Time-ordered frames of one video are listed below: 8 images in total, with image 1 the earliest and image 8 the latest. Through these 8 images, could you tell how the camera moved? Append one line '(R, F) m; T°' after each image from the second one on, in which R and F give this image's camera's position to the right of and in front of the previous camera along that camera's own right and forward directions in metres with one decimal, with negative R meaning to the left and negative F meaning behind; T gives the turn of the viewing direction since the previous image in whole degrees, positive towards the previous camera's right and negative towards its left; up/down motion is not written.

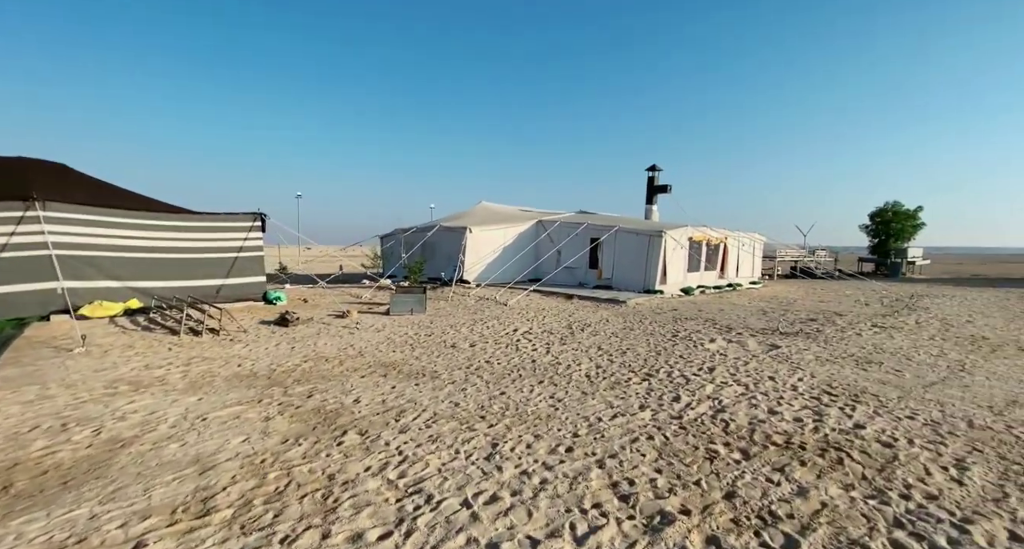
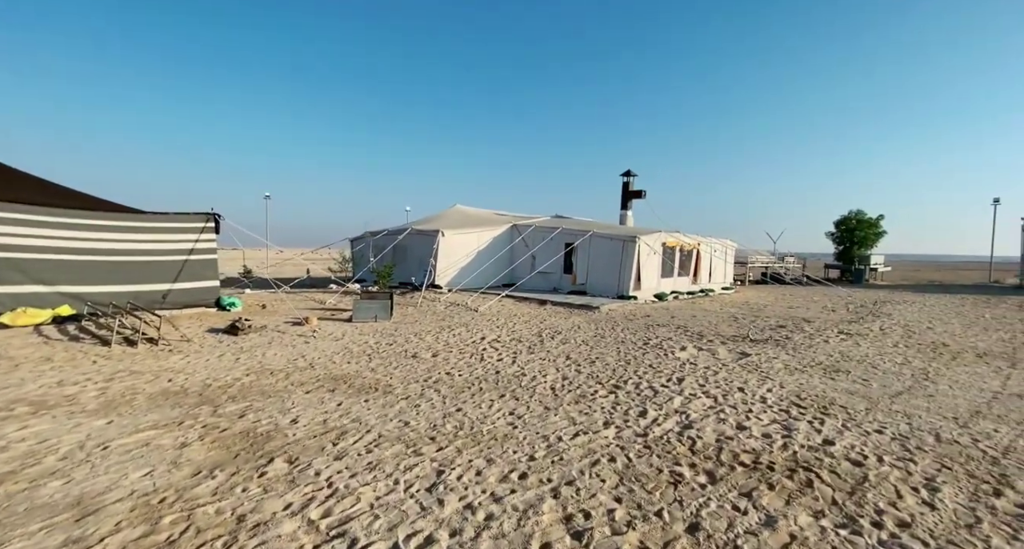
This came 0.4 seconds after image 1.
(+0.2, +0.3) m; +3°
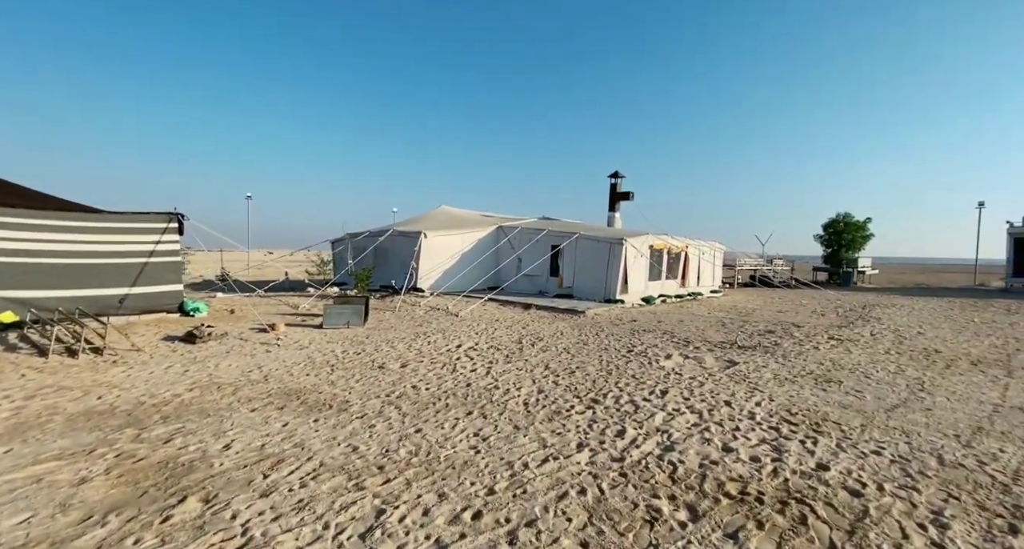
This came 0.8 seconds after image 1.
(+0.3, +0.4) m; +1°
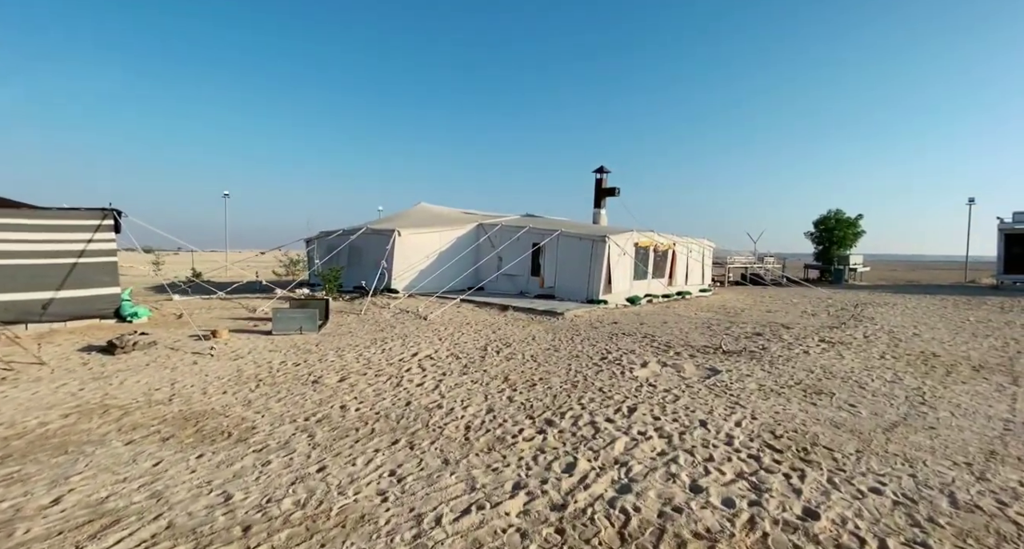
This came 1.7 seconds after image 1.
(+0.6, +0.8) m; +1°
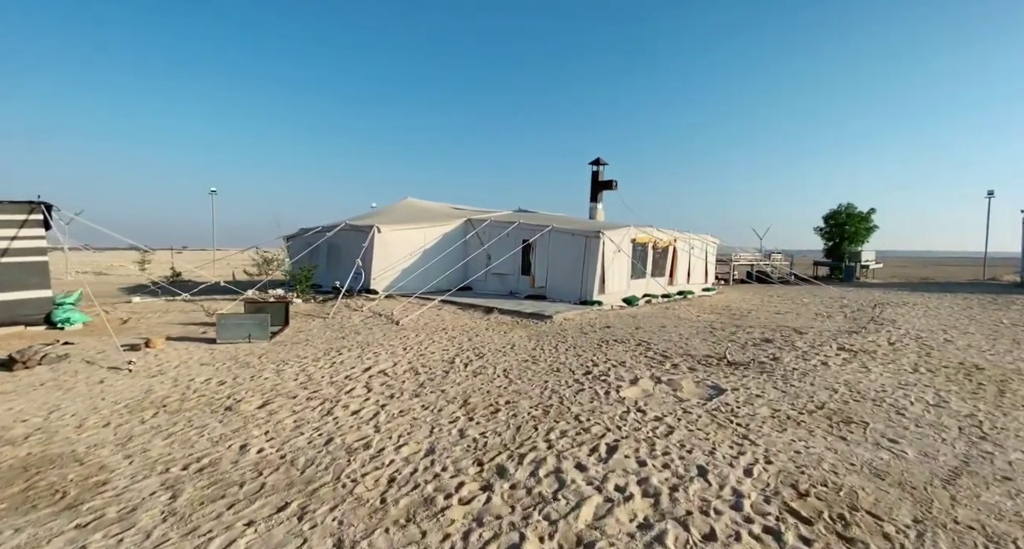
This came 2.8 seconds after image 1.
(+0.5, +1.1) m; 0°
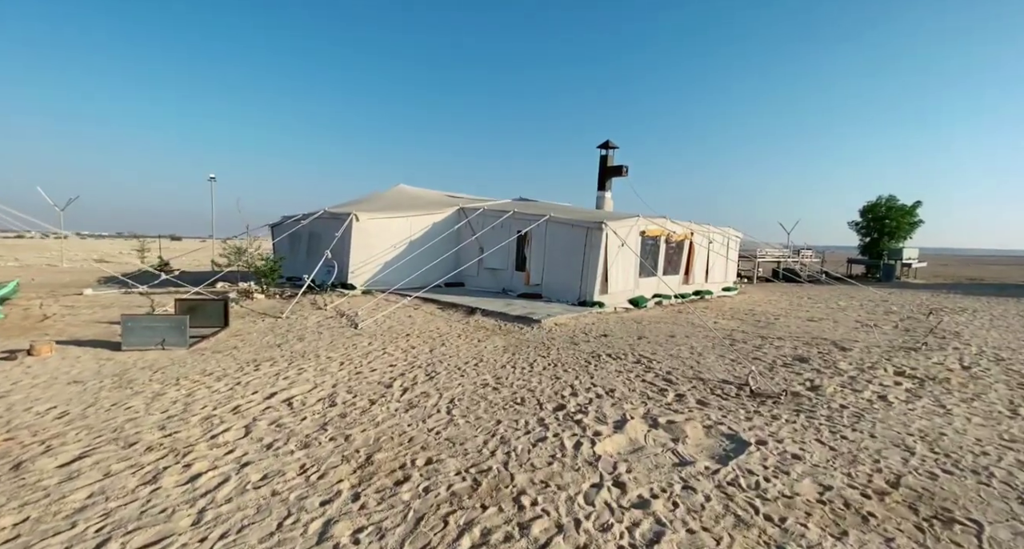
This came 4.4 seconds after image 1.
(+0.7, +1.6) m; -2°
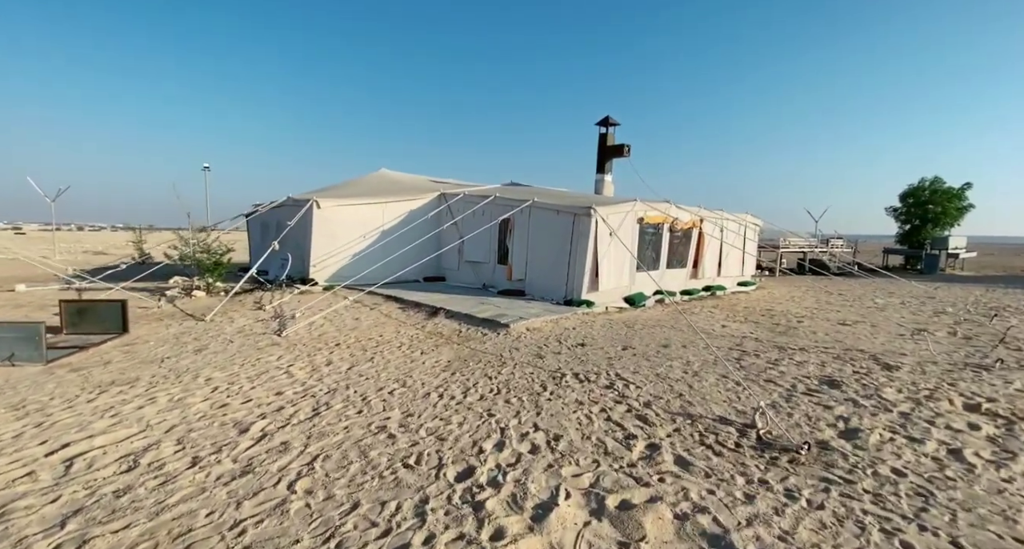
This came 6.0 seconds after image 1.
(+1.0, +1.6) m; -2°
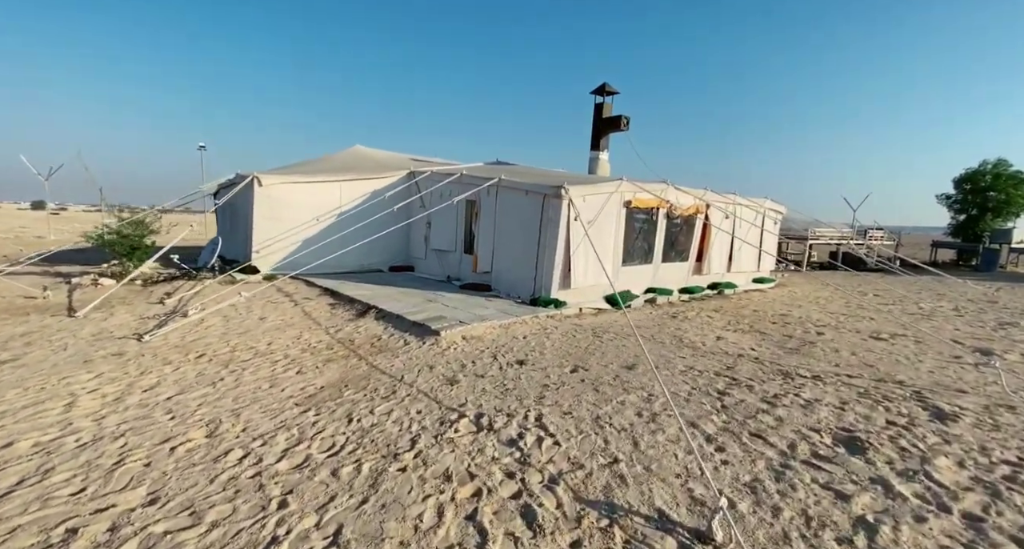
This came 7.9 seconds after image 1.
(+1.3, +1.7) m; -3°
